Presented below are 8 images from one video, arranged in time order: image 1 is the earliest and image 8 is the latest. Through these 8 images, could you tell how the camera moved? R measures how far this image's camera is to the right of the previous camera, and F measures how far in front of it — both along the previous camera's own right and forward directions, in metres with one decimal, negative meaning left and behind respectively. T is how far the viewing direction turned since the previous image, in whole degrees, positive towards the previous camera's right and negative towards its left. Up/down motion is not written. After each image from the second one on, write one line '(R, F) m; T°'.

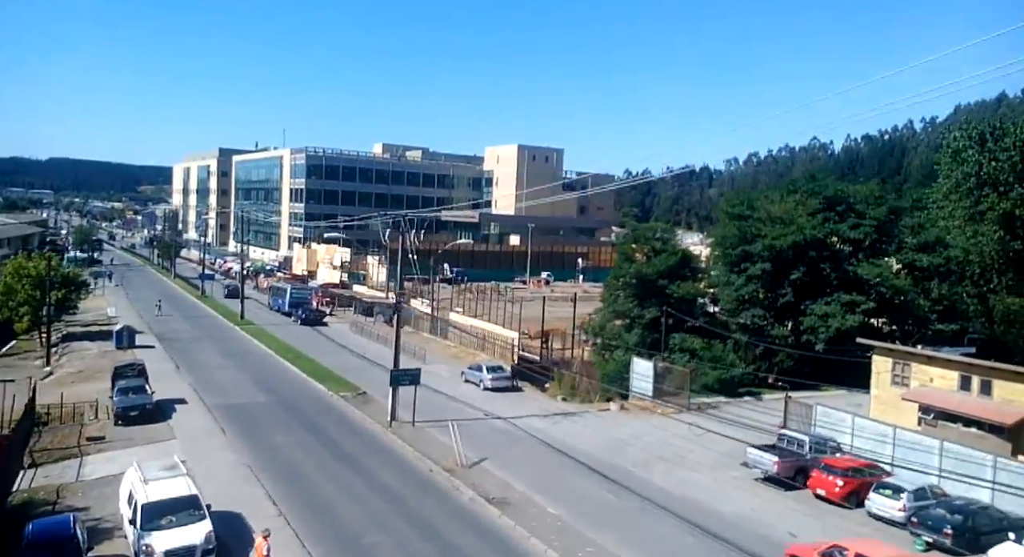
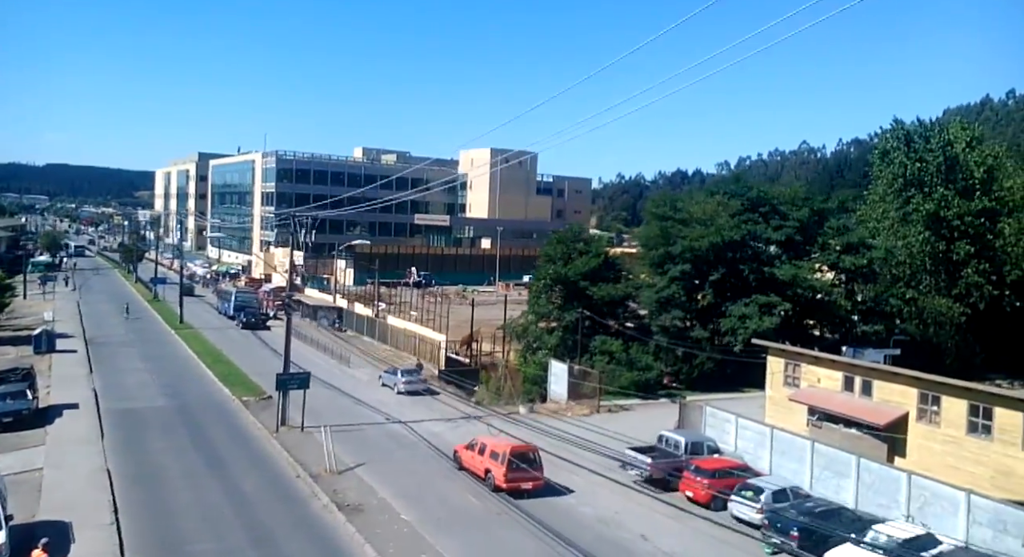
(+2.2, +0.2) m; +2°
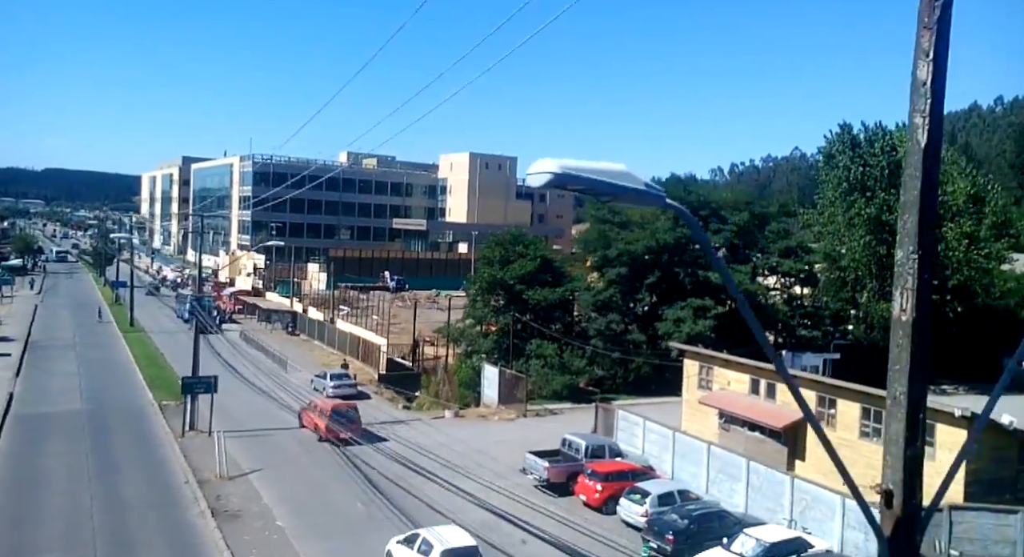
(+1.7, +0.2) m; +1°
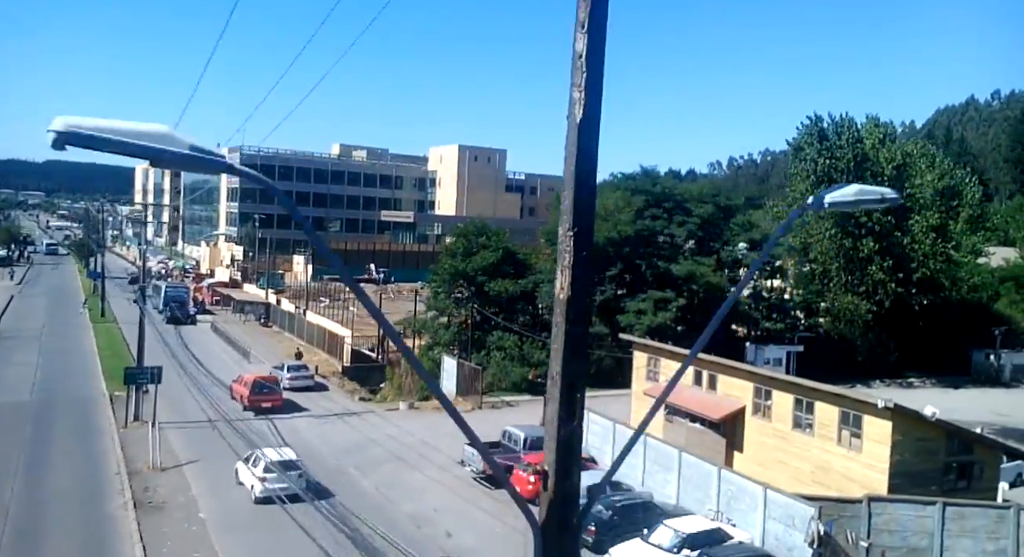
(+1.1, +0.1) m; +1°
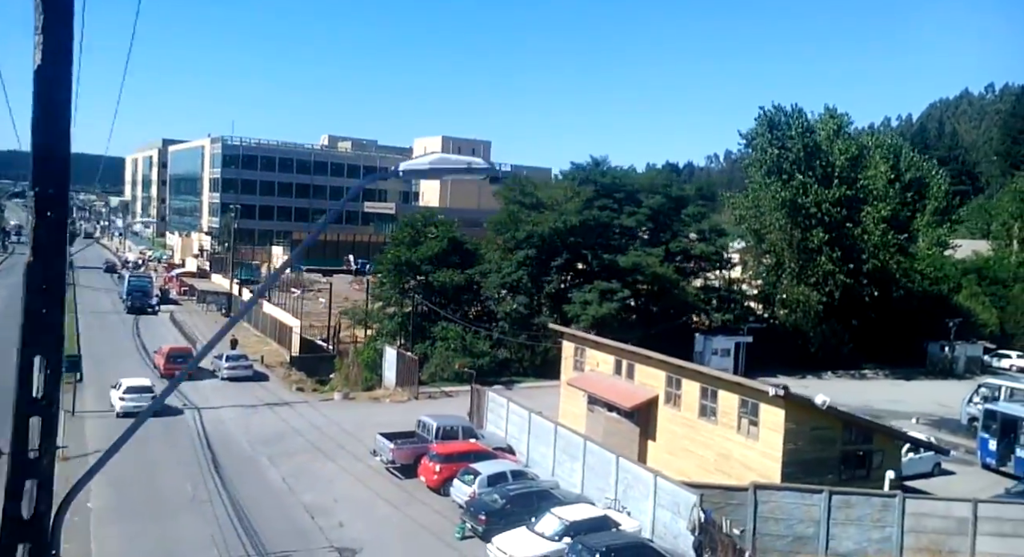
(+1.5, +0.2) m; +1°
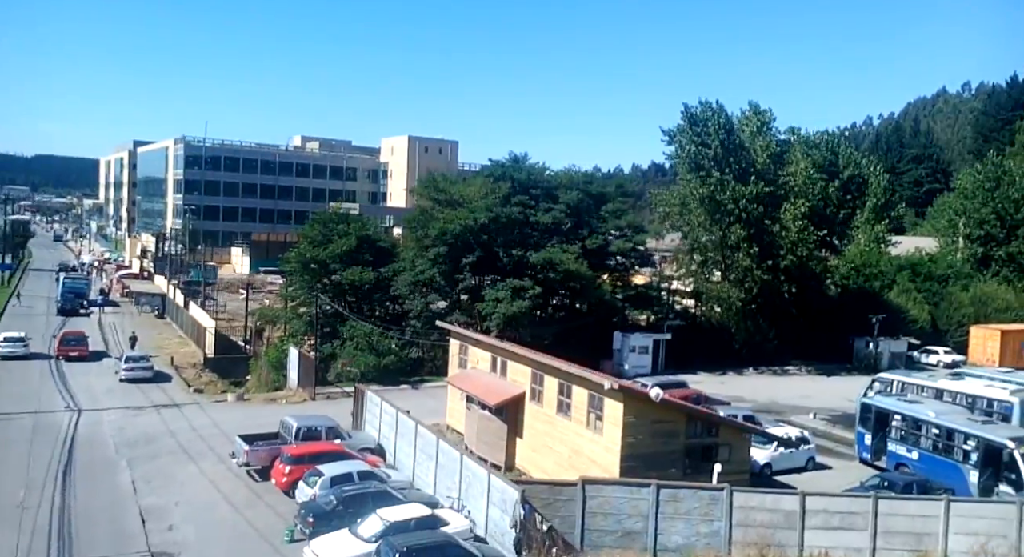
(+2.2, +0.3) m; +2°
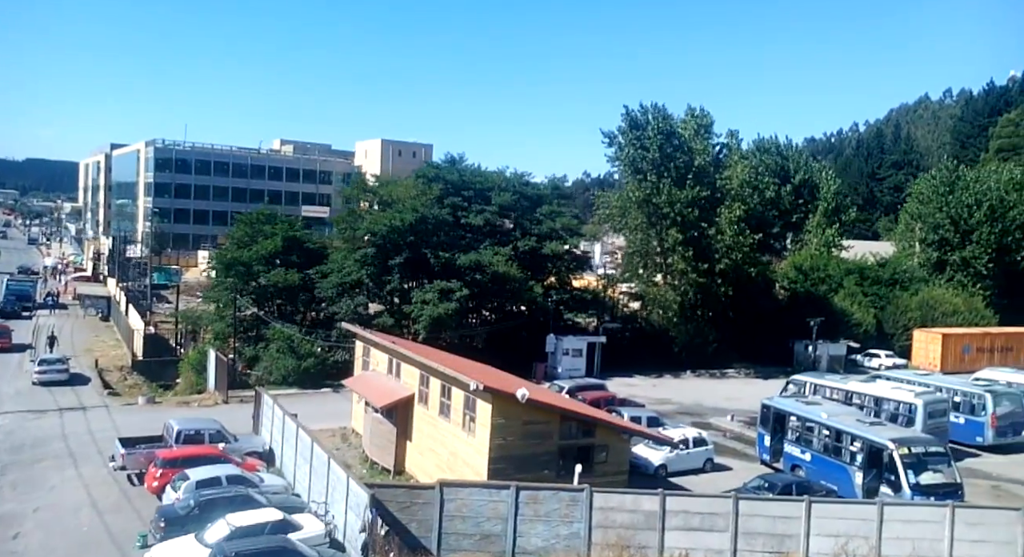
(+1.8, +0.2) m; +2°
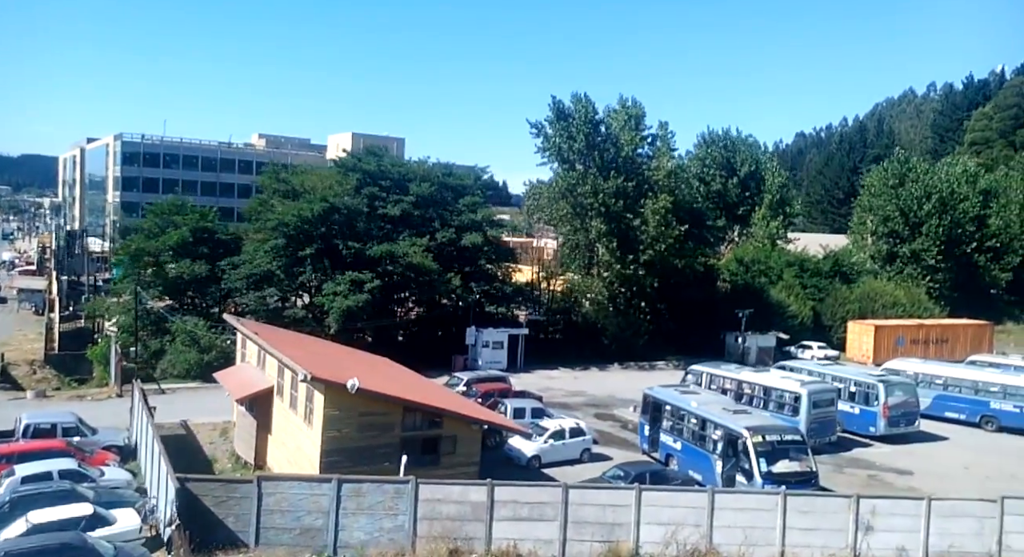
(+2.2, +0.3) m; +2°
